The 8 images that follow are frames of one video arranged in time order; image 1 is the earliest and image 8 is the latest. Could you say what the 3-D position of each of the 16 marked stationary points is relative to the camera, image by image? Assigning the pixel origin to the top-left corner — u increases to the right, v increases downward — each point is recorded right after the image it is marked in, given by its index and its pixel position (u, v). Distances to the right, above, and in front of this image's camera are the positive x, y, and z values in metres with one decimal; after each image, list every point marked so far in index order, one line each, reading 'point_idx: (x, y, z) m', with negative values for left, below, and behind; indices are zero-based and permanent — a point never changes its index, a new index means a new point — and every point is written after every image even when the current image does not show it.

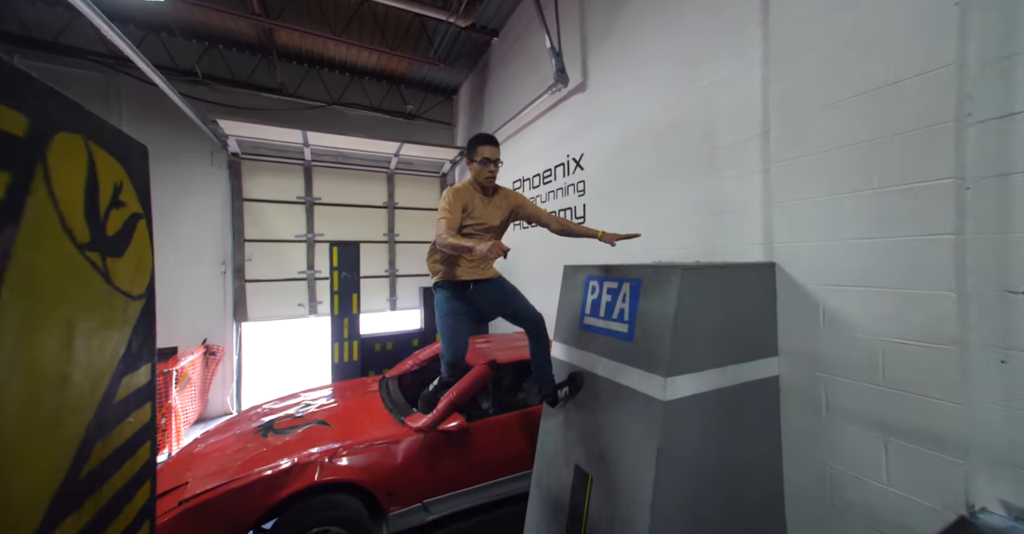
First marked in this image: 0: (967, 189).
0: (+1.5, +0.3, +1.2) m
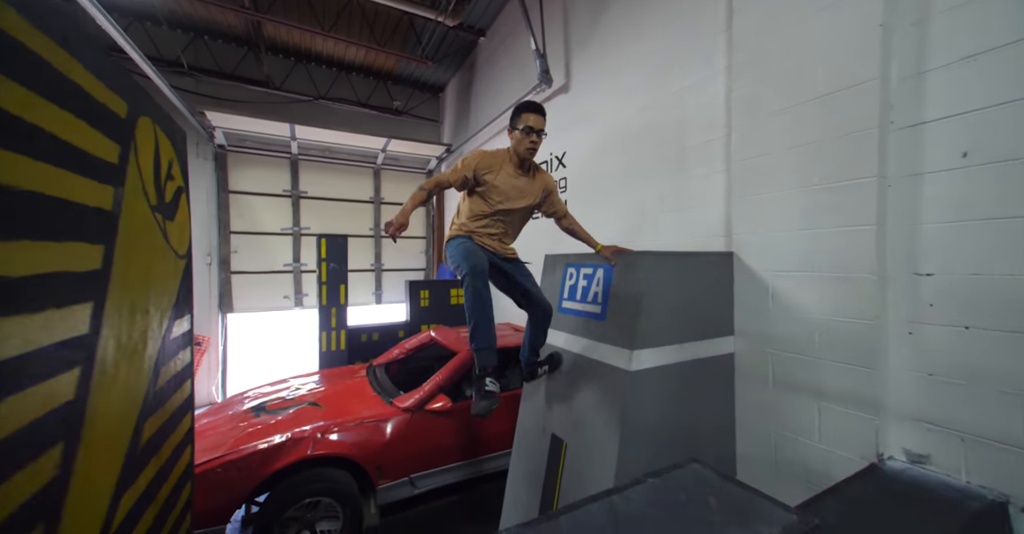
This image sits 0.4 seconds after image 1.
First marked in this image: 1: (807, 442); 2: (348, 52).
0: (+1.4, +0.3, +1.4) m
1: (+1.2, -0.7, +1.6) m
2: (-2.2, +2.8, +4.9) m
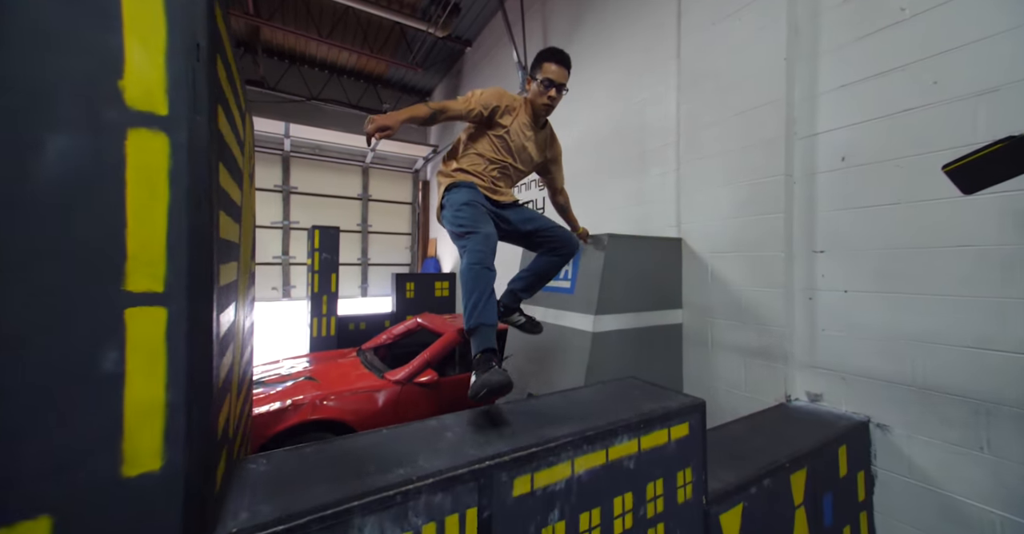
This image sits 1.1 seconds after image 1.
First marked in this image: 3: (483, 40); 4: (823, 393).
0: (+1.3, +0.4, +1.8) m
1: (+1.2, -0.6, +2.0) m
2: (-2.5, +2.9, +5.1) m
3: (-0.4, +2.9, +4.9) m
4: (+1.4, -0.6, +1.7) m
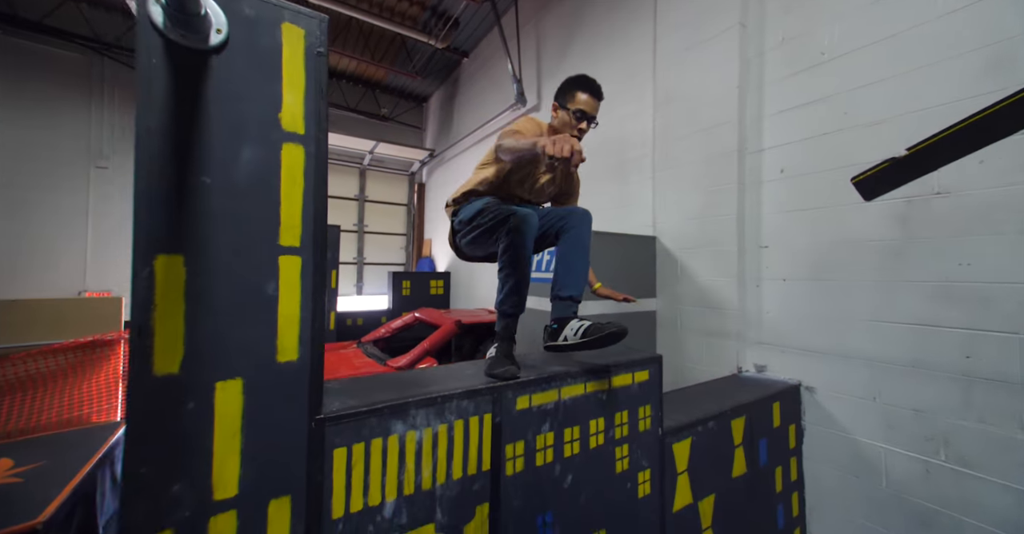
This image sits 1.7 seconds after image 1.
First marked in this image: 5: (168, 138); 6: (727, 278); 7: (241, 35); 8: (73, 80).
0: (+1.3, +0.4, +2.1) m
1: (+1.1, -0.6, +2.3) m
2: (-2.6, +3.0, +5.4) m
3: (-0.5, +2.9, +5.2) m
4: (+1.4, -0.5, +2.1) m
5: (-0.6, +0.2, +0.7) m
6: (+1.2, -0.1, +2.2) m
7: (-0.5, +0.4, +0.7) m
8: (-5.0, +2.1, +4.3) m
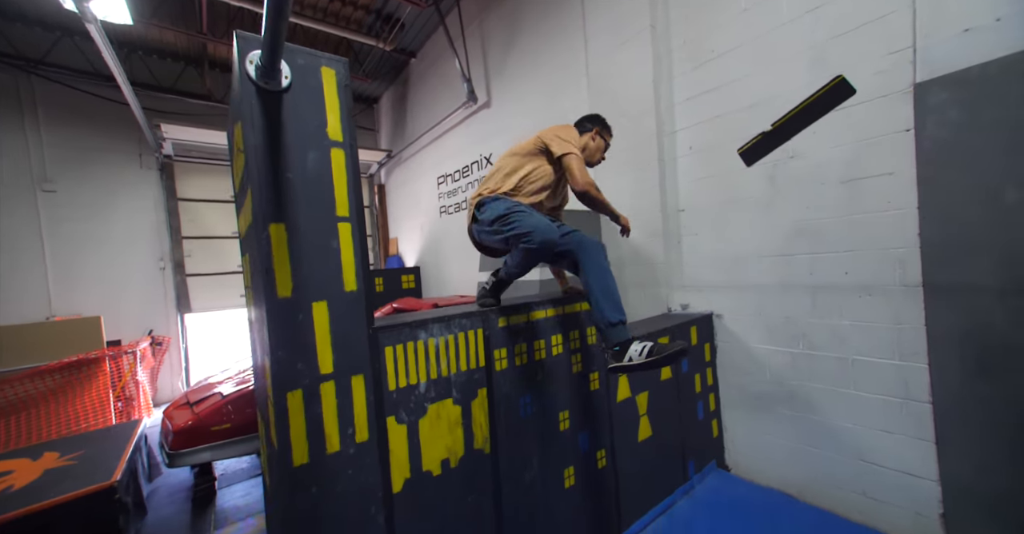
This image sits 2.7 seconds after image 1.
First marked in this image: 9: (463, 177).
0: (+1.1, +0.7, +2.7) m
1: (+0.9, -0.3, +2.8) m
2: (-3.3, +2.9, +5.5) m
3: (-1.2, +3.1, +5.5) m
4: (+1.2, -0.2, +2.6) m
5: (-0.7, +0.3, +1.0) m
6: (+1.0, +0.2, +2.7) m
7: (-0.6, +0.5, +1.1) m
8: (-5.6, +1.9, +4.2) m
9: (-0.6, +1.2, +4.9) m
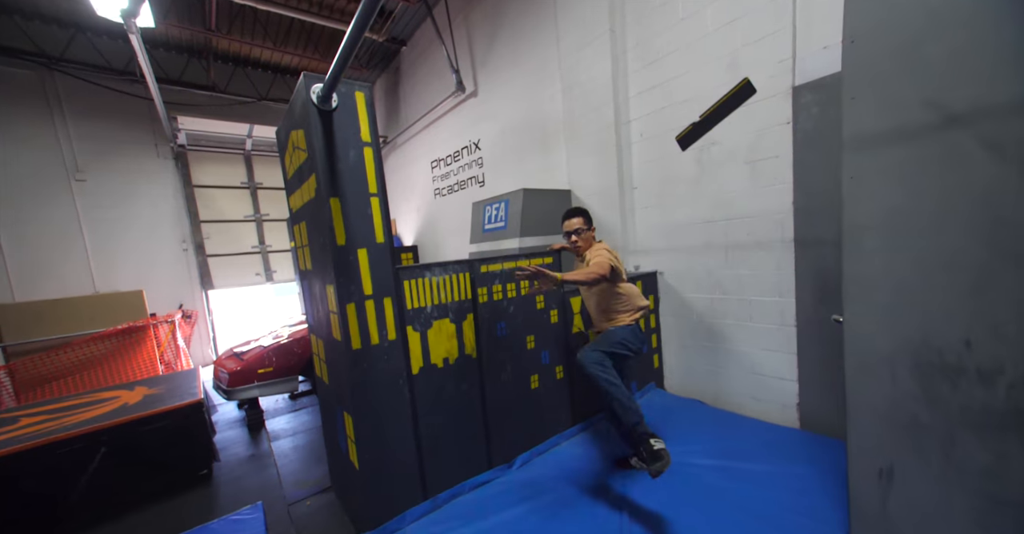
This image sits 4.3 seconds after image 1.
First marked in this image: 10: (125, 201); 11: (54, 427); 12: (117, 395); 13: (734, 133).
0: (+0.9, +1.0, +3.3) m
1: (+0.8, -0.1, +3.5) m
2: (-3.6, +3.2, +5.9) m
3: (-1.5, +3.4, +6.0) m
4: (+1.1, 0.0, +3.2) m
5: (-0.8, +0.5, +1.6) m
6: (+0.9, +0.5, +3.3) m
7: (-0.7, +0.7, +1.6) m
8: (-5.8, +2.0, +4.6) m
9: (-0.8, +1.5, +5.4) m
10: (-5.1, +0.9, +5.1) m
11: (-2.4, -0.8, +2.1) m
12: (-2.6, -0.8, +2.5) m
13: (+1.5, +0.9, +2.6) m
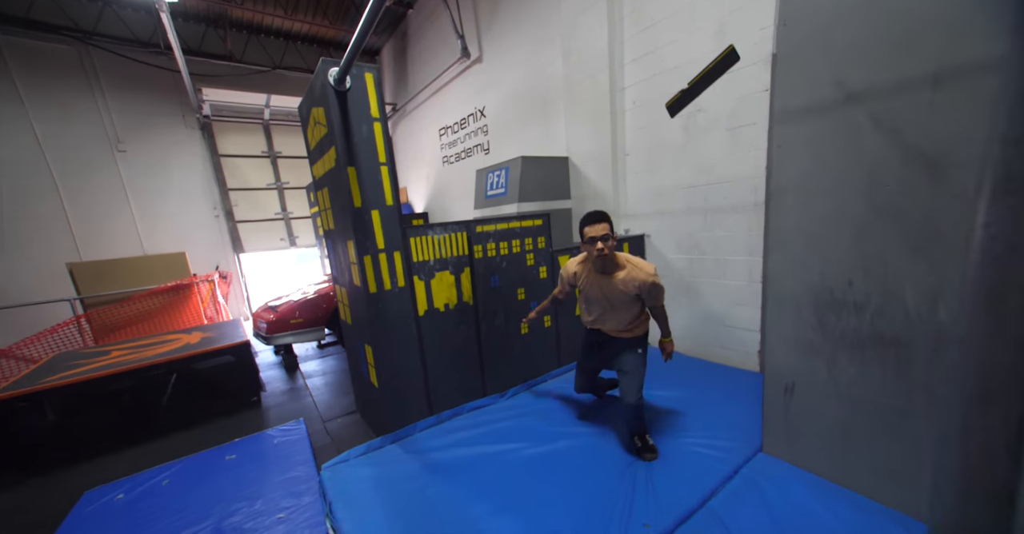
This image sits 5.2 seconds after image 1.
0: (+0.9, +1.3, +3.4) m
1: (+0.8, +0.3, +3.7) m
2: (-3.5, +3.8, +6.0) m
3: (-1.4, +4.0, +6.0) m
4: (+1.1, +0.4, +3.5) m
5: (-0.8, +0.7, +1.9) m
6: (+0.9, +0.8, +3.5) m
7: (-0.8, +0.9, +1.9) m
8: (-5.7, +2.5, +5.0) m
9: (-0.8, +2.0, +5.6) m
10: (-5.0, +1.4, +5.5) m
11: (-2.5, -0.6, +2.5) m
12: (-2.6, -0.5, +3.0) m
13: (+1.5, +1.2, +2.8) m
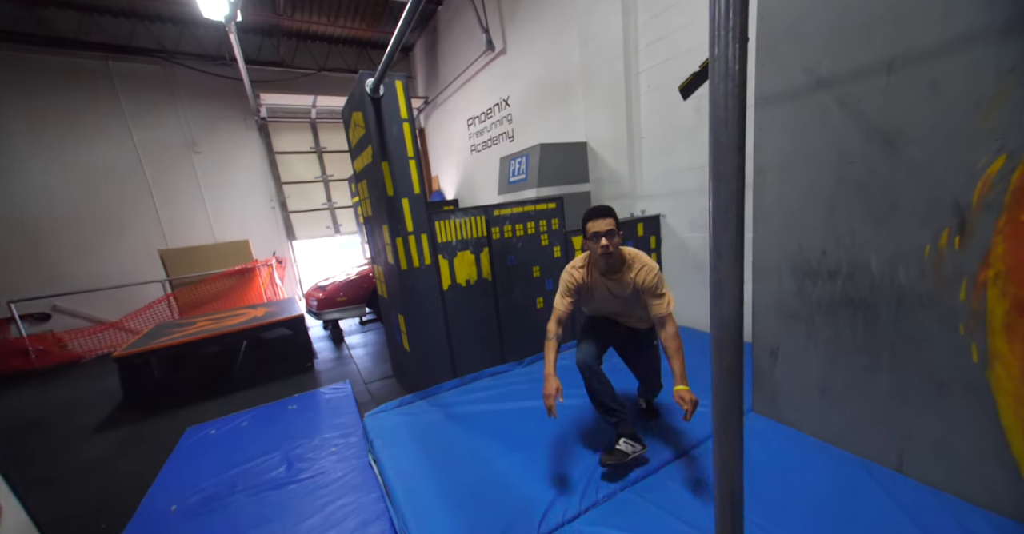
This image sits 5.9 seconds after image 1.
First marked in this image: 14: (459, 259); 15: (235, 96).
0: (+1.1, +1.5, +3.5) m
1: (+1.0, +0.5, +3.9) m
2: (-3.0, +4.0, +6.5) m
3: (-1.0, +4.2, +6.2) m
4: (+1.3, +0.6, +3.6) m
5: (-0.8, +0.8, +2.2) m
6: (+1.1, +1.0, +3.7) m
7: (-0.7, +1.0, +2.2) m
8: (-5.4, +2.7, +5.7) m
9: (-0.4, +2.3, +5.8) m
10: (-4.6, +1.6, +6.2) m
11: (-2.3, -0.5, +3.0) m
12: (-2.4, -0.4, +3.5) m
13: (+1.6, +1.4, +2.9) m
14: (-0.3, +0.1, +2.5) m
15: (-4.6, +2.8, +6.2) m
